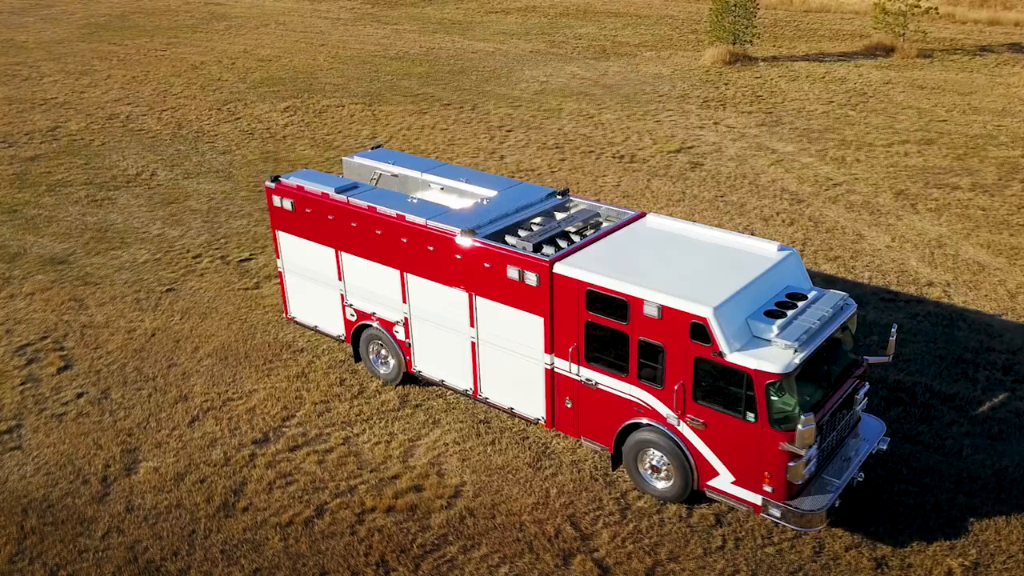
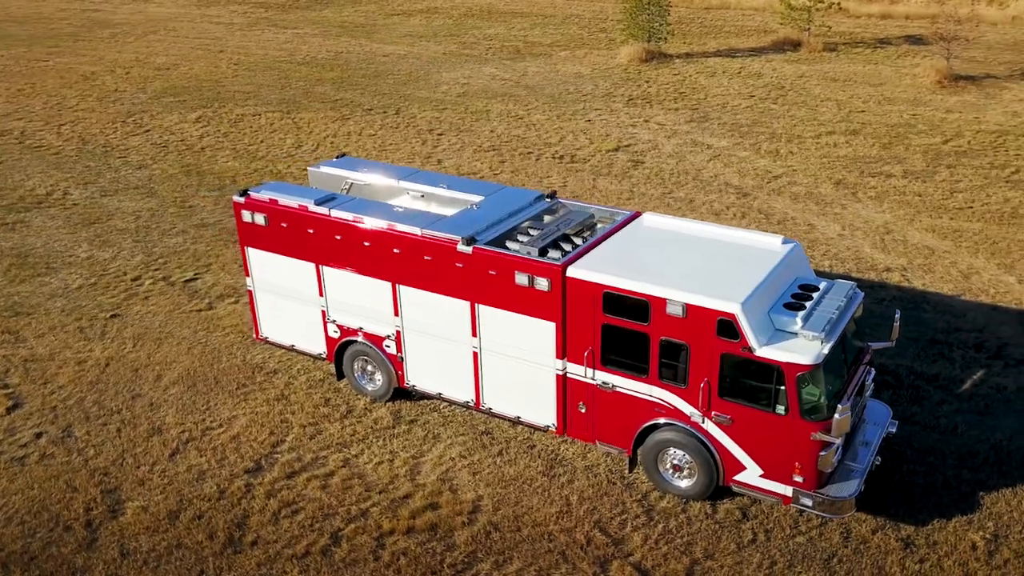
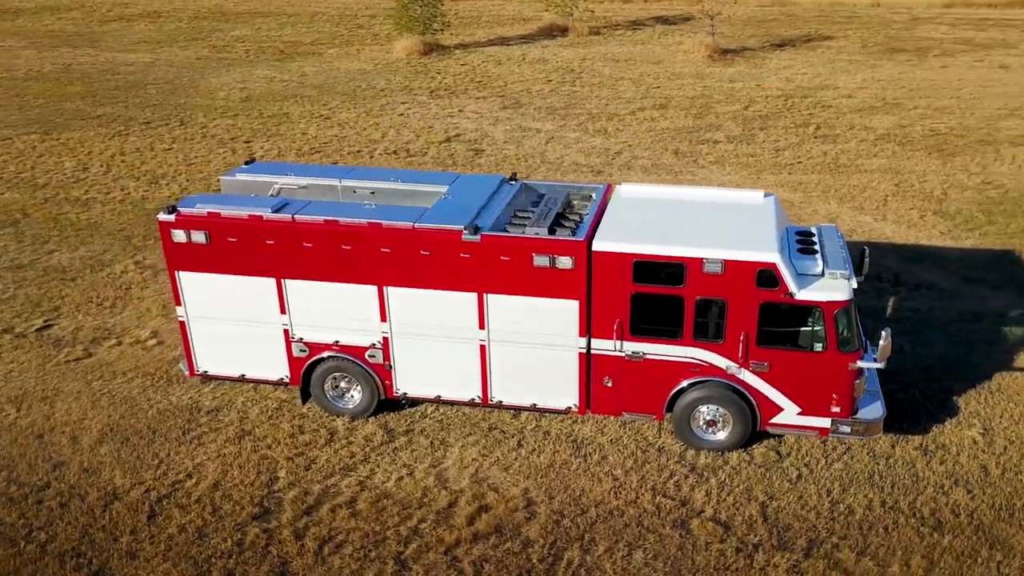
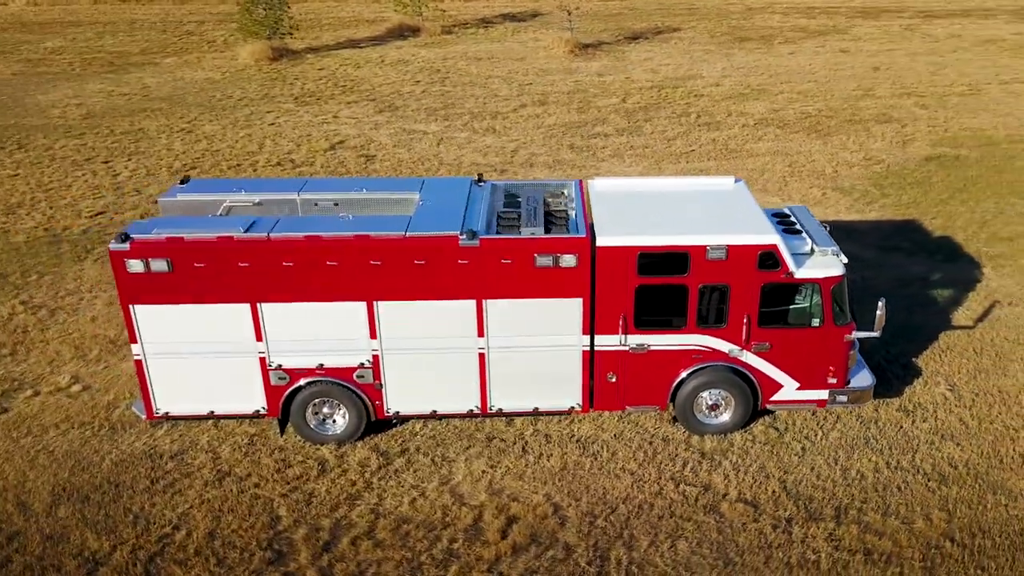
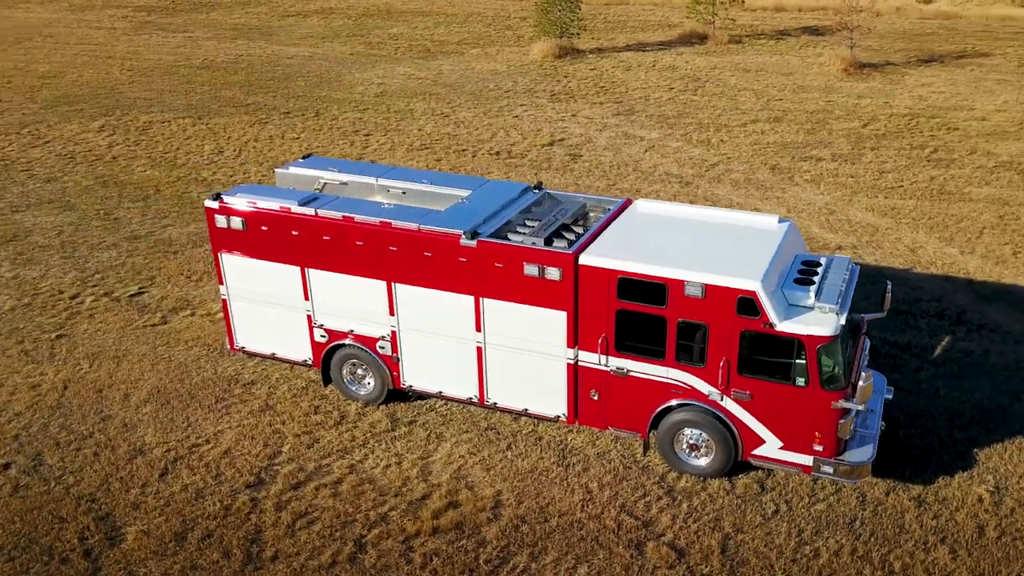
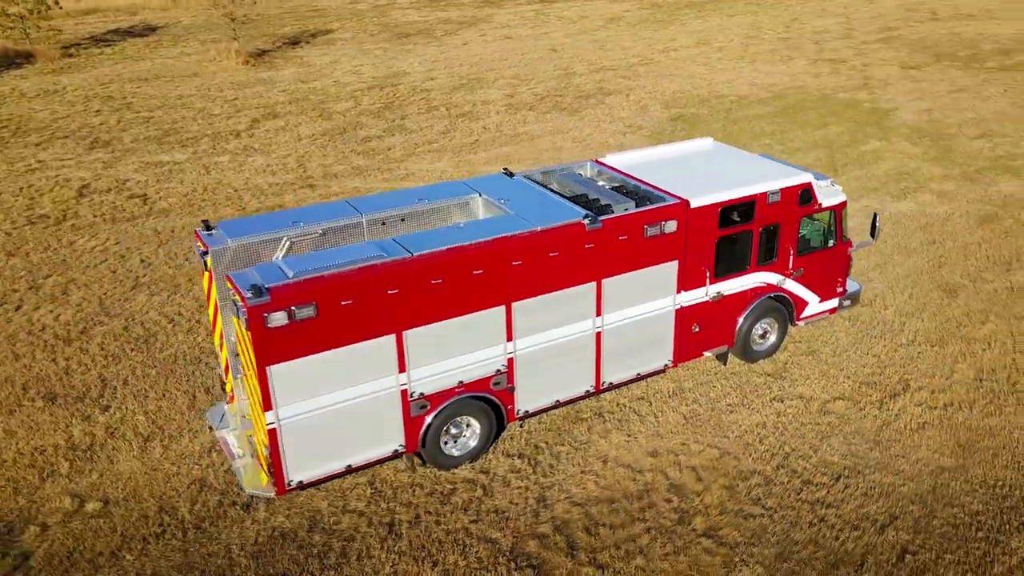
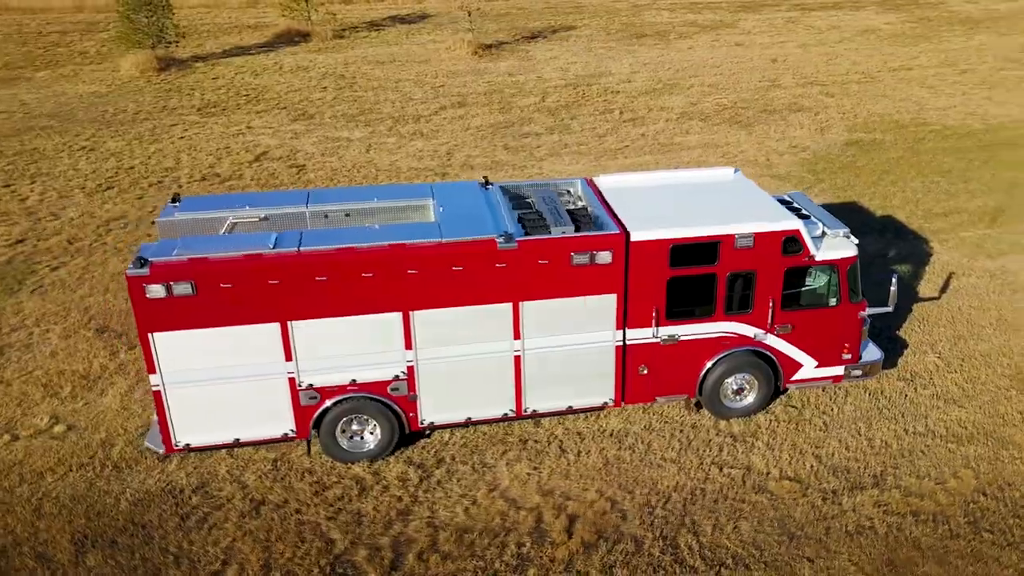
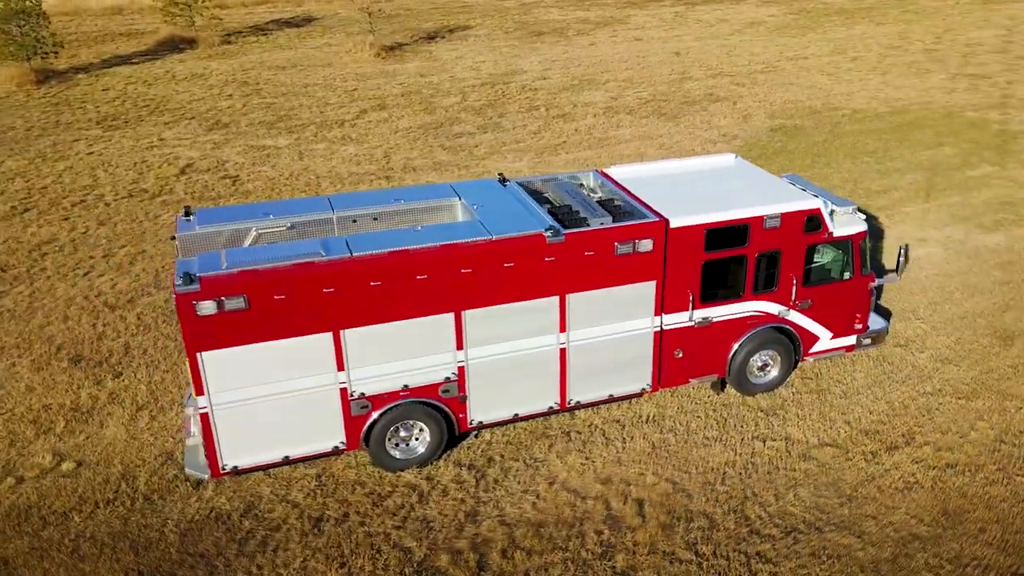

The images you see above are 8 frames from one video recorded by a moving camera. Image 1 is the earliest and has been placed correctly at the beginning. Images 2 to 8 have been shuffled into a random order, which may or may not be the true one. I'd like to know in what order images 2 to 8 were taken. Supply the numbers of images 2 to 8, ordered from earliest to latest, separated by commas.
2, 5, 3, 4, 7, 8, 6
